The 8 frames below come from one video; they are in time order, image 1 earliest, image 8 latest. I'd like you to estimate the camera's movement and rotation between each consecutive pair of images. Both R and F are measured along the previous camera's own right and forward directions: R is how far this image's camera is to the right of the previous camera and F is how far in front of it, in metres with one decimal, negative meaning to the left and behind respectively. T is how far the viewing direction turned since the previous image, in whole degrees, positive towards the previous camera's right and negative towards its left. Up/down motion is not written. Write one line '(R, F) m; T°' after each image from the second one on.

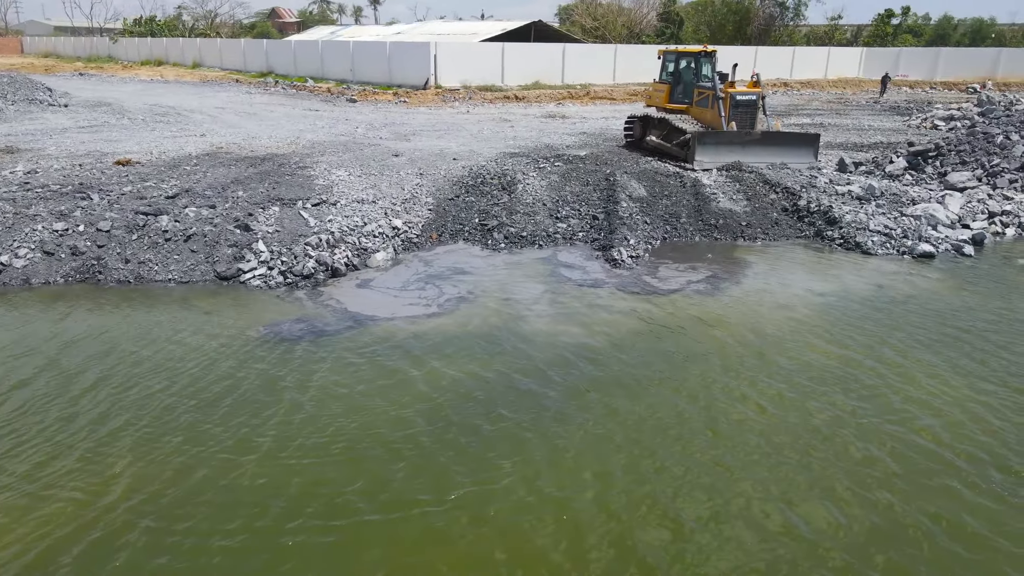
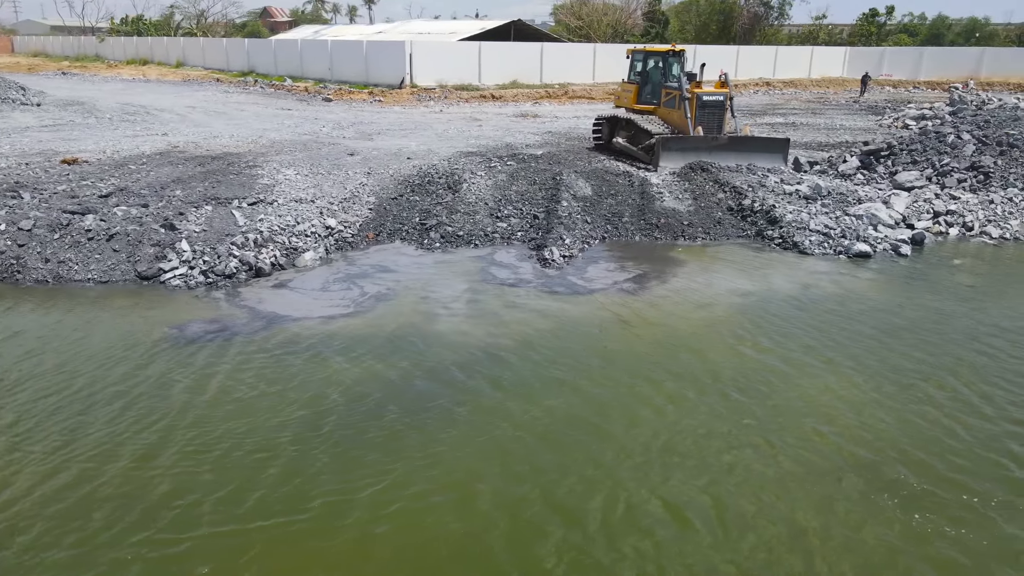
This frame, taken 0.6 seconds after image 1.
(+0.8, 0.0) m; 0°
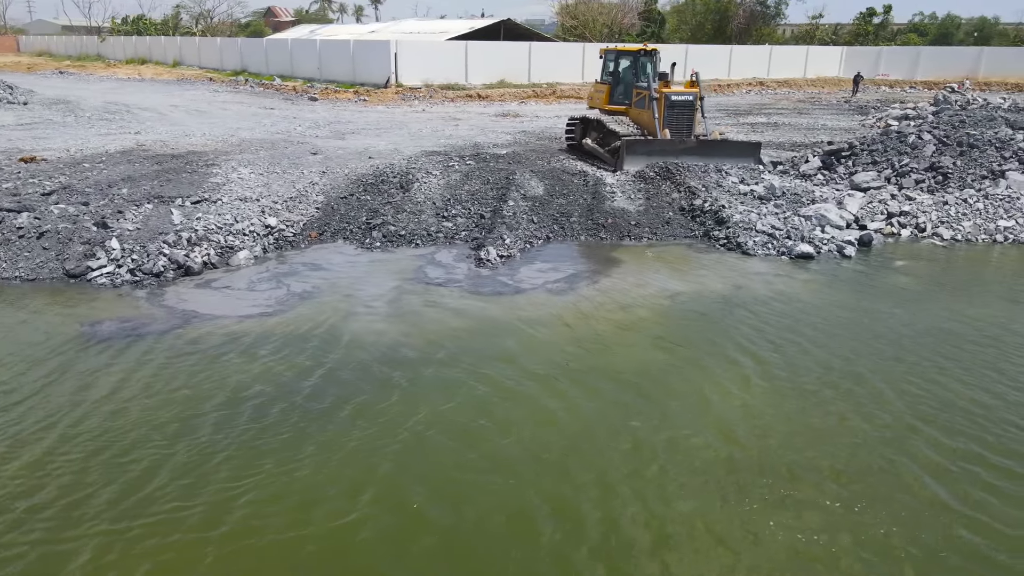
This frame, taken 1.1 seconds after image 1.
(+0.9, 0.0) m; -1°
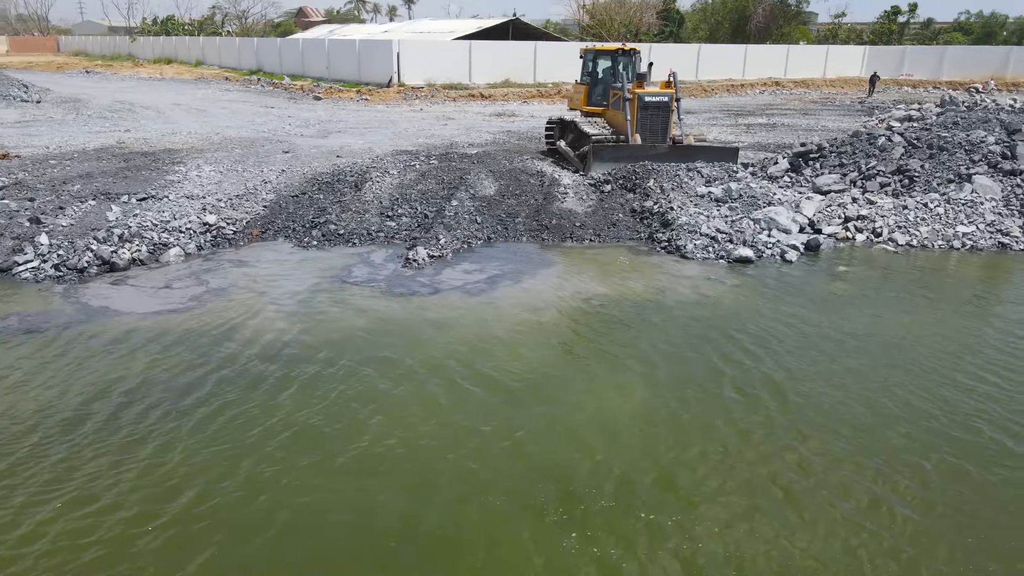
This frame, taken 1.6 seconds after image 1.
(+1.2, +0.1) m; -3°
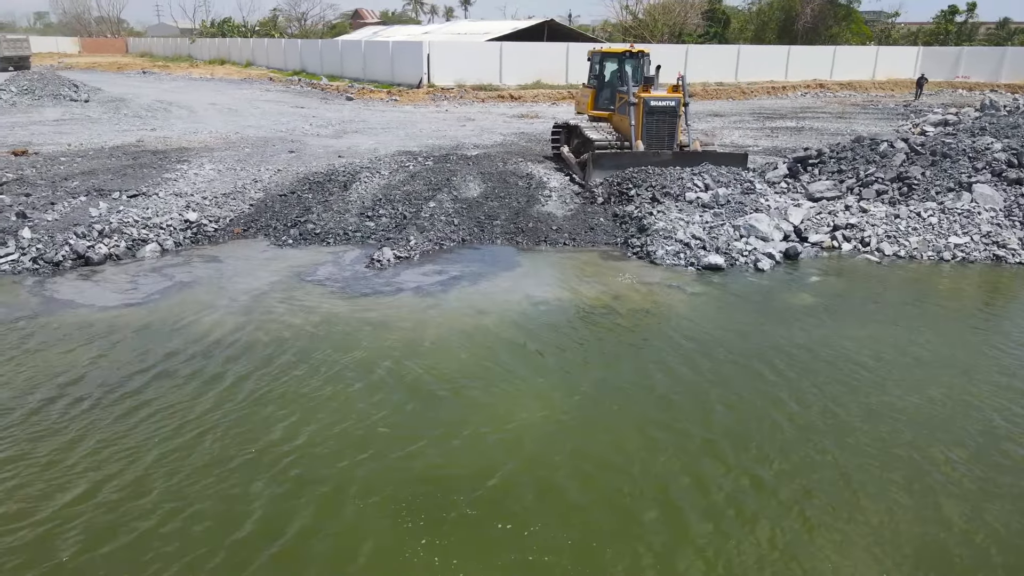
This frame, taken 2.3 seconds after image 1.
(+1.1, +0.1) m; -4°
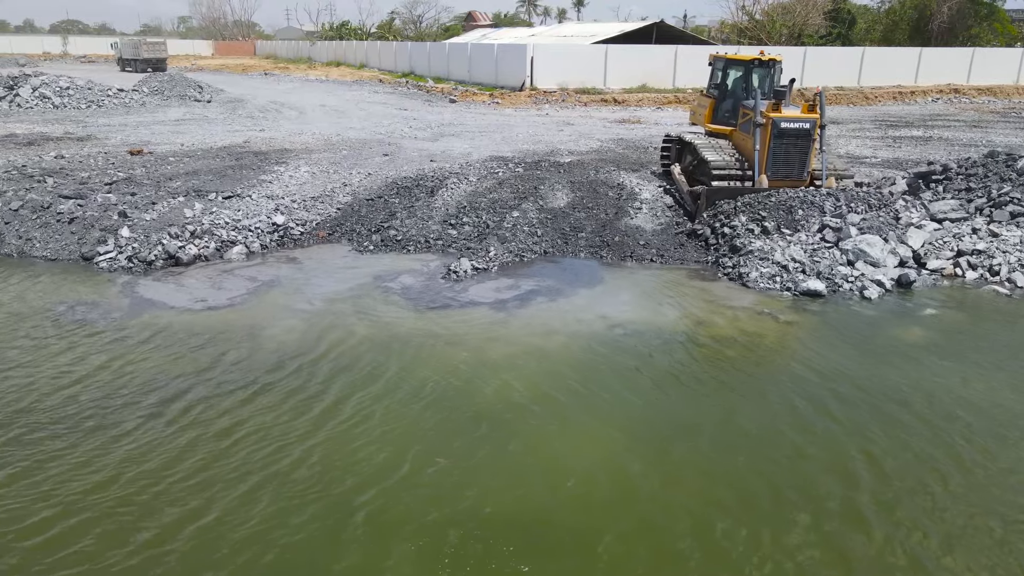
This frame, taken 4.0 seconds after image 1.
(+0.3, +0.4) m; -8°
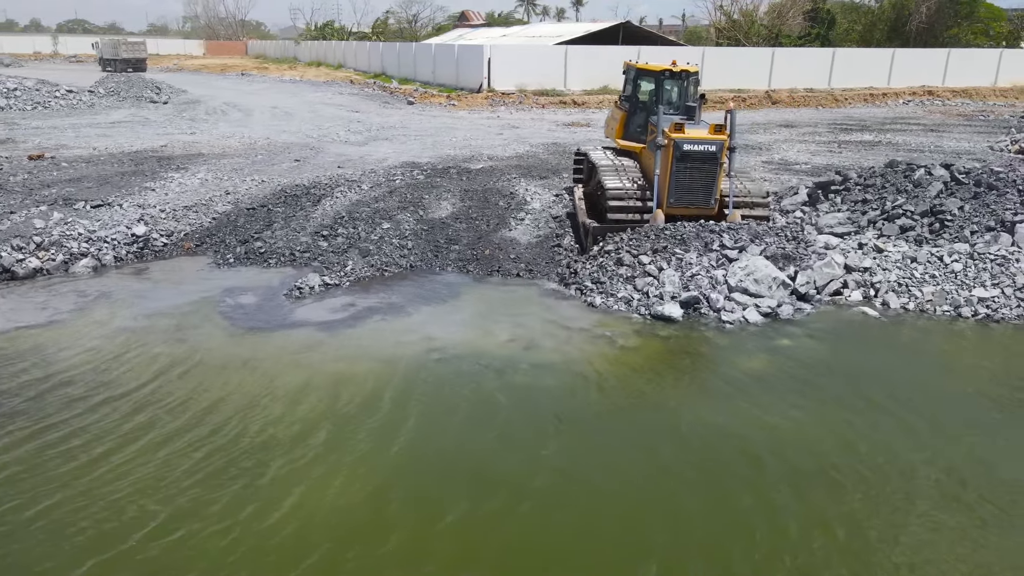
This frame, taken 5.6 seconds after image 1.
(+1.7, +0.4) m; -1°
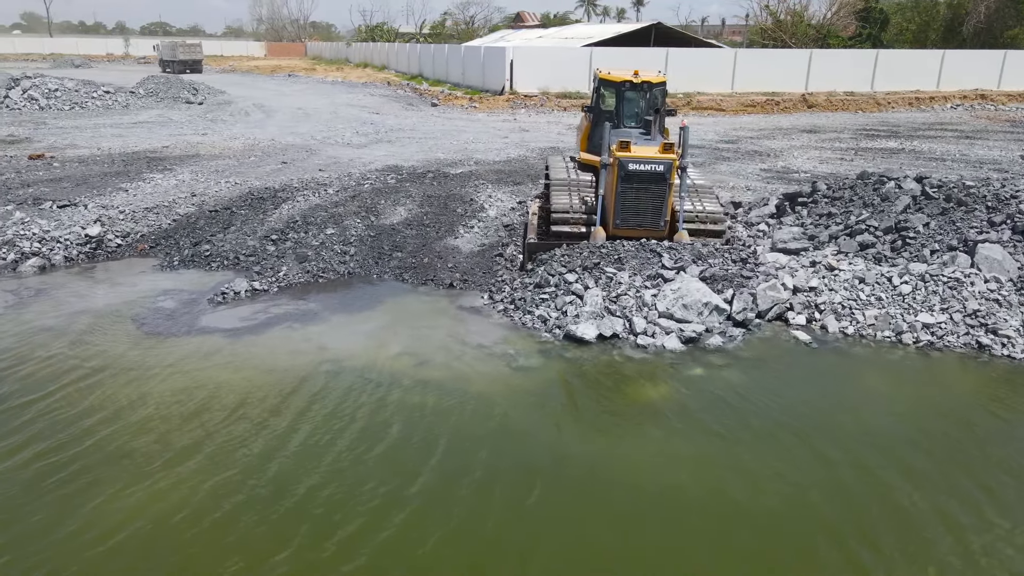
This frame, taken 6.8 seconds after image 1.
(+1.5, +0.3) m; -5°
